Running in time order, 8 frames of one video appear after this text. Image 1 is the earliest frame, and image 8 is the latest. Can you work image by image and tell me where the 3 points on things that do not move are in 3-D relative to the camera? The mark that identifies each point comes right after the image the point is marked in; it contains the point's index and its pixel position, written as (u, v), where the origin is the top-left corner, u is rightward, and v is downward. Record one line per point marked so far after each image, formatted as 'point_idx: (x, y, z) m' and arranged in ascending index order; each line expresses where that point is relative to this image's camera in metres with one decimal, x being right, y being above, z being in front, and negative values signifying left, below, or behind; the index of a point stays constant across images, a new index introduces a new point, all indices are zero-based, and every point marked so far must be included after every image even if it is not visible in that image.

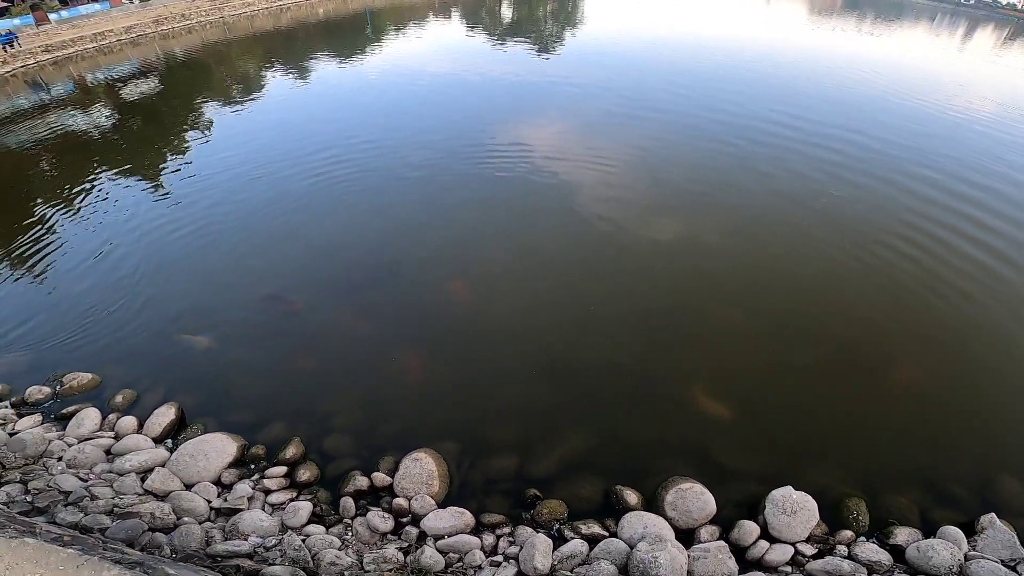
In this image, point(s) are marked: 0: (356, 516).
0: (-2.5, -3.6, +7.8) m
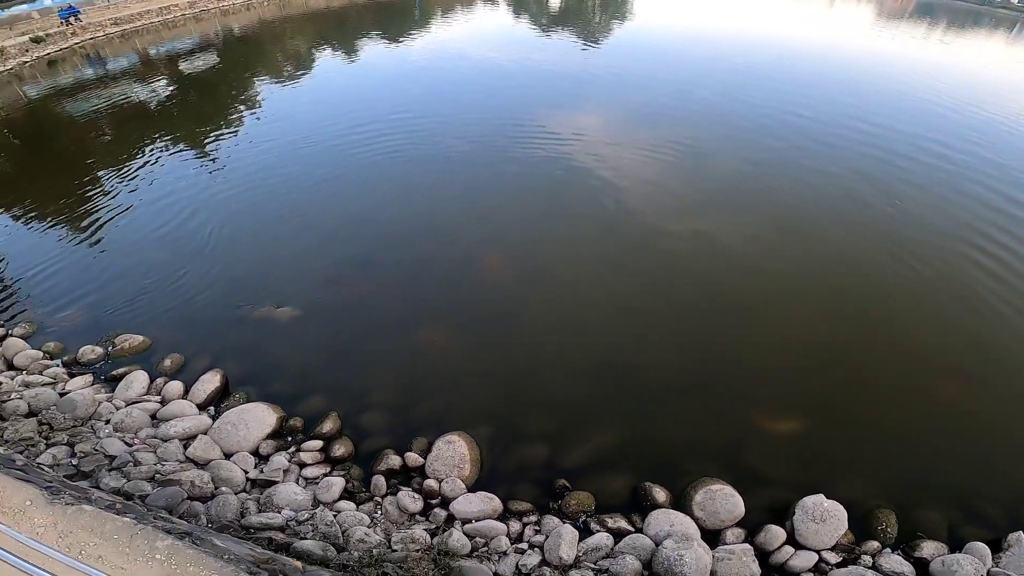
0: (-2.0, -3.3, +7.9) m
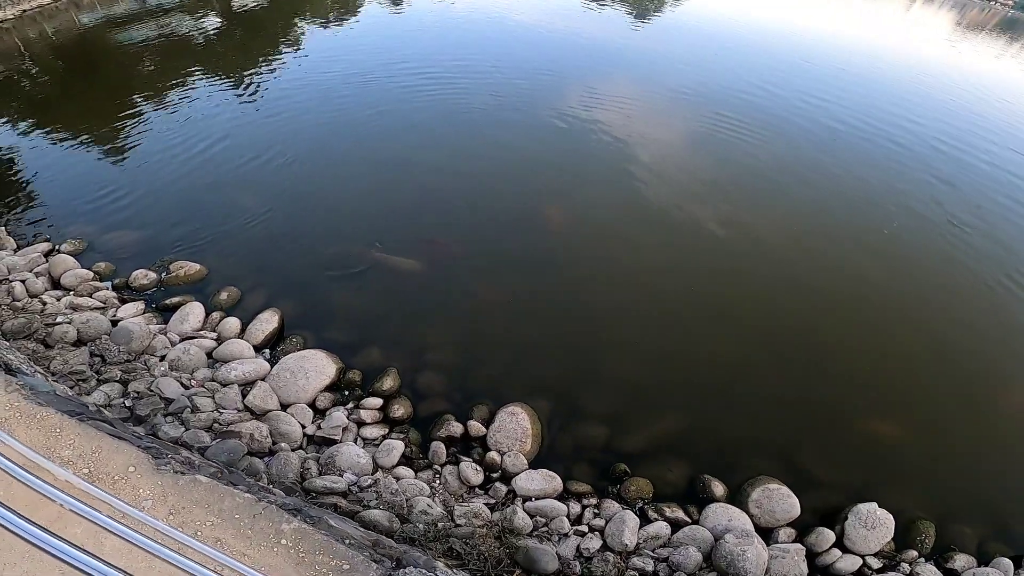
0: (-1.0, -2.8, +7.6) m
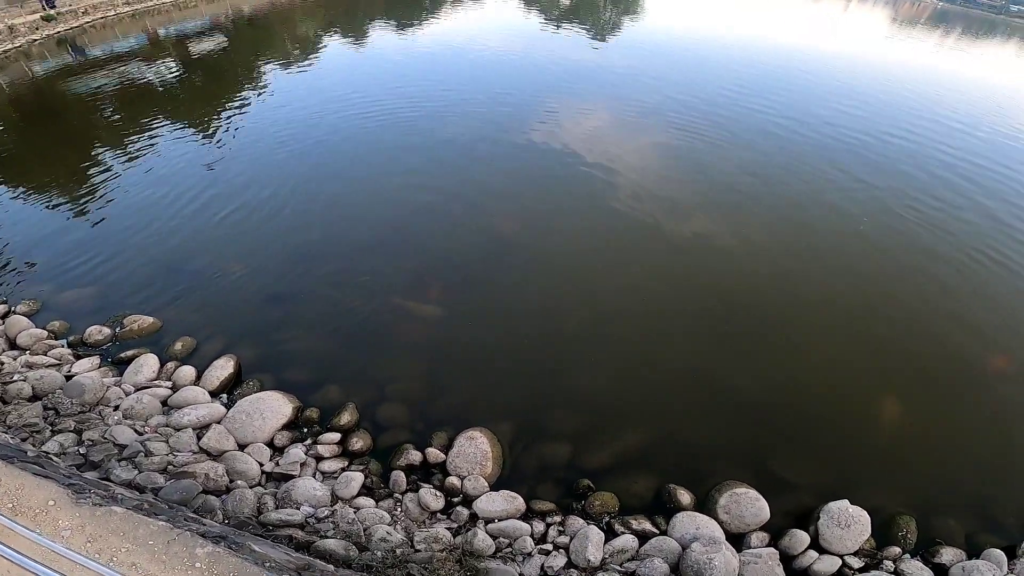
0: (-1.6, -3.2, +7.6) m
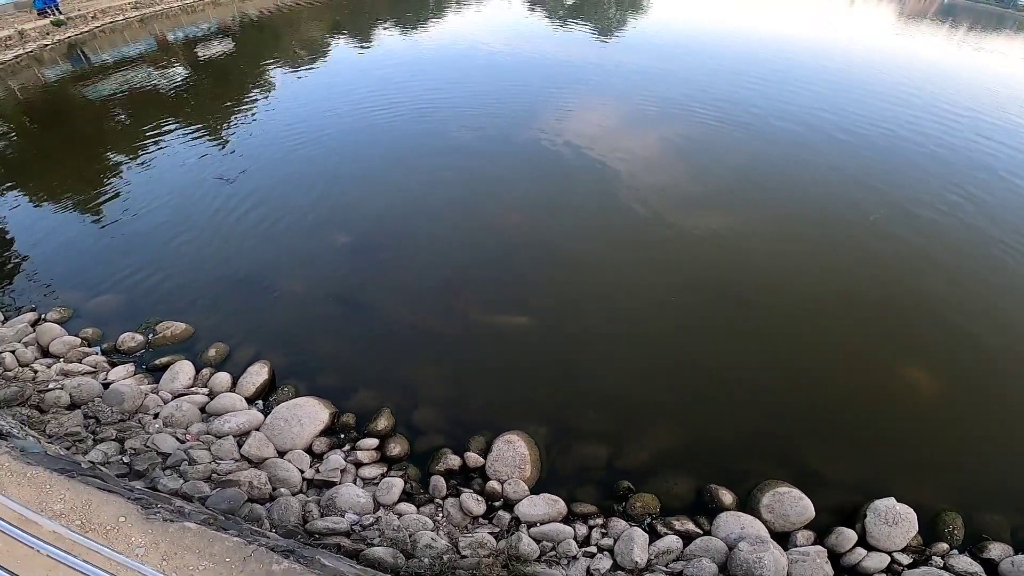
0: (-1.0, -3.2, +7.6) m
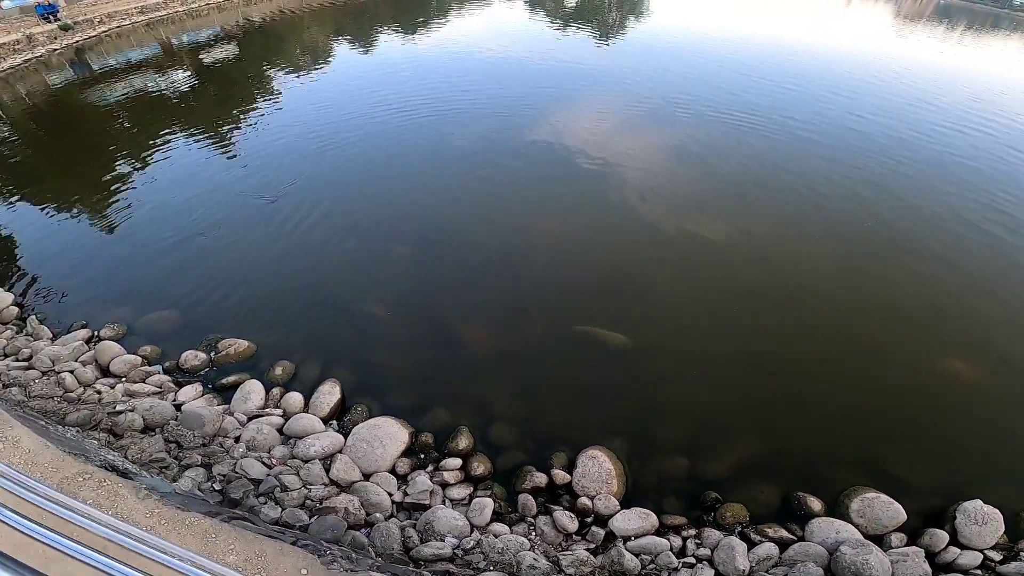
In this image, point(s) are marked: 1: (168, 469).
0: (+0.4, -3.4, +7.4) m
1: (-4.6, -2.5, +6.5) m
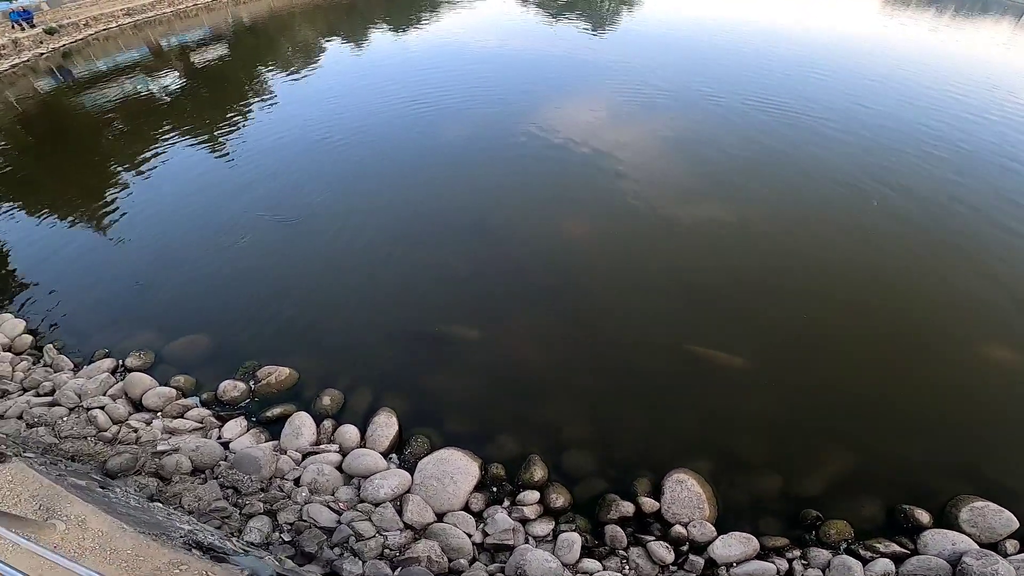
0: (+1.6, -3.5, +6.7) m
1: (-3.3, -2.8, +5.7) m
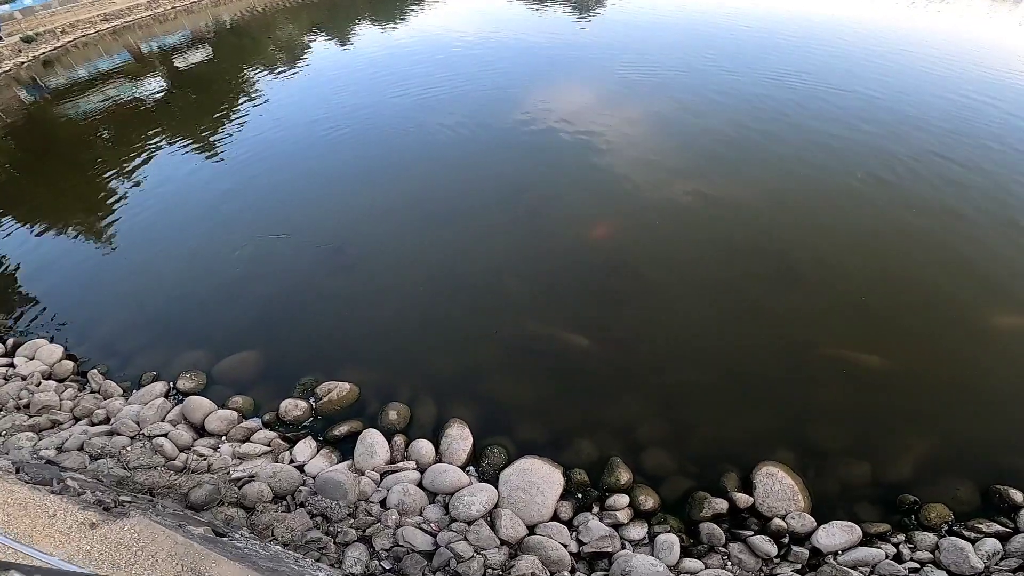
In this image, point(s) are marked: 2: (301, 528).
0: (+2.9, -3.4, +6.5) m
1: (-2.1, -2.9, +5.2) m
2: (-2.5, -2.8, +5.5) m
